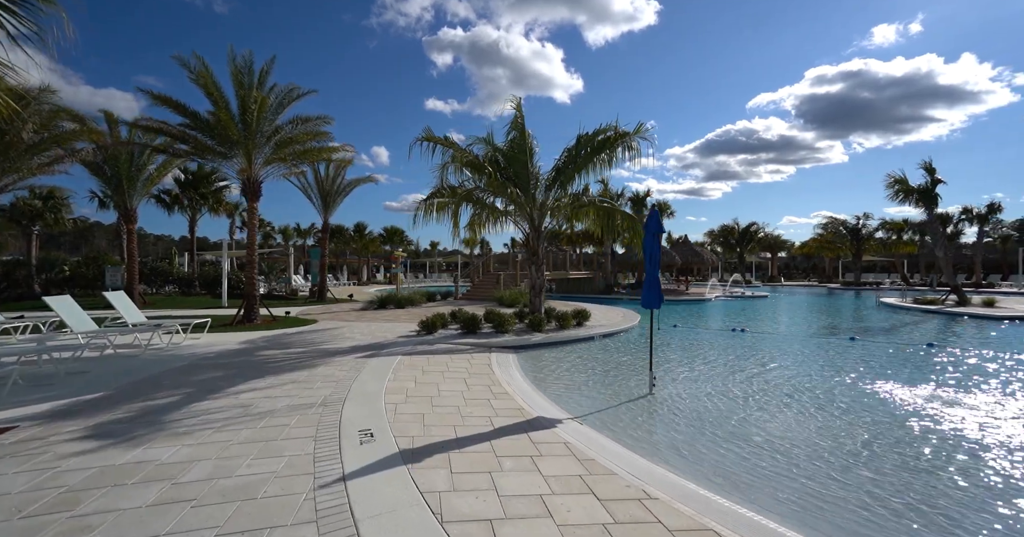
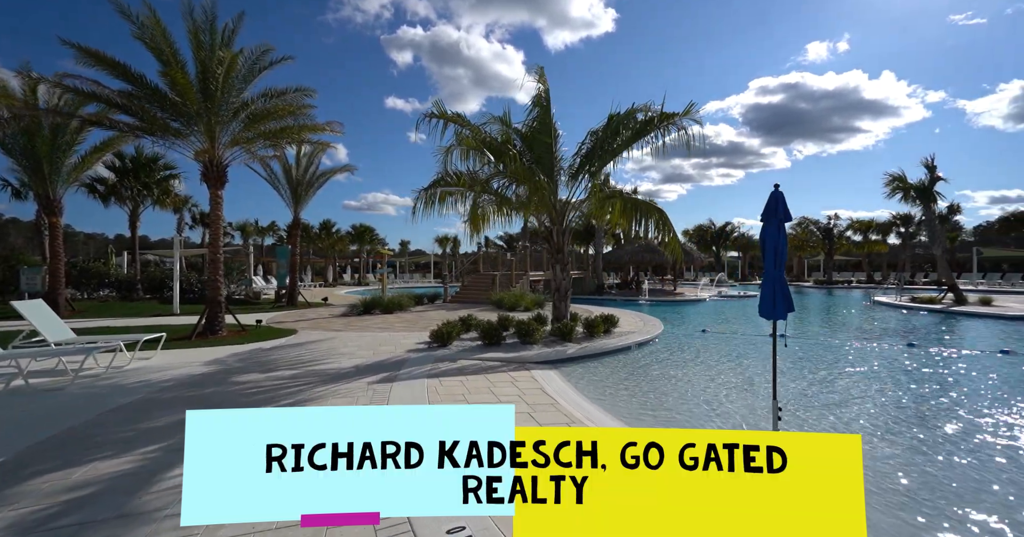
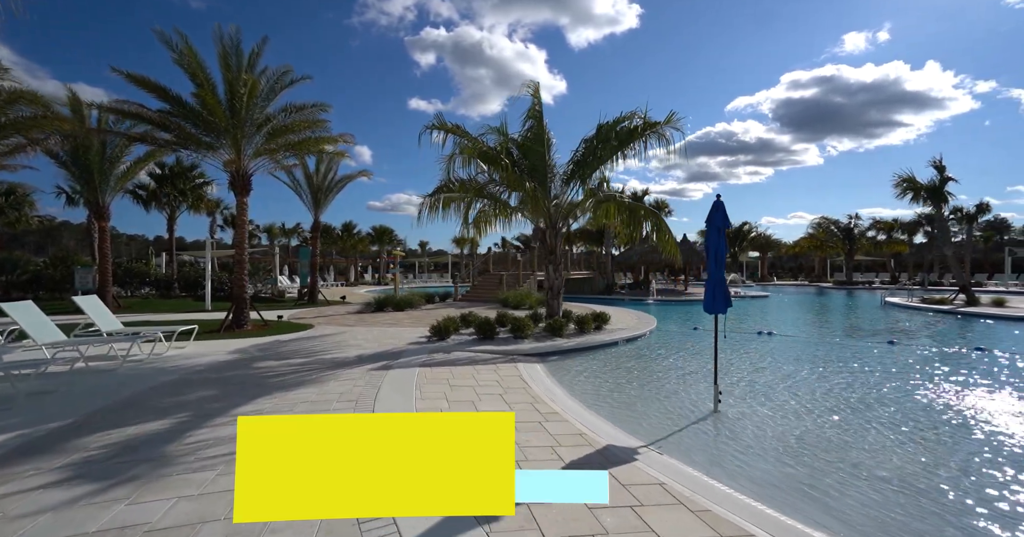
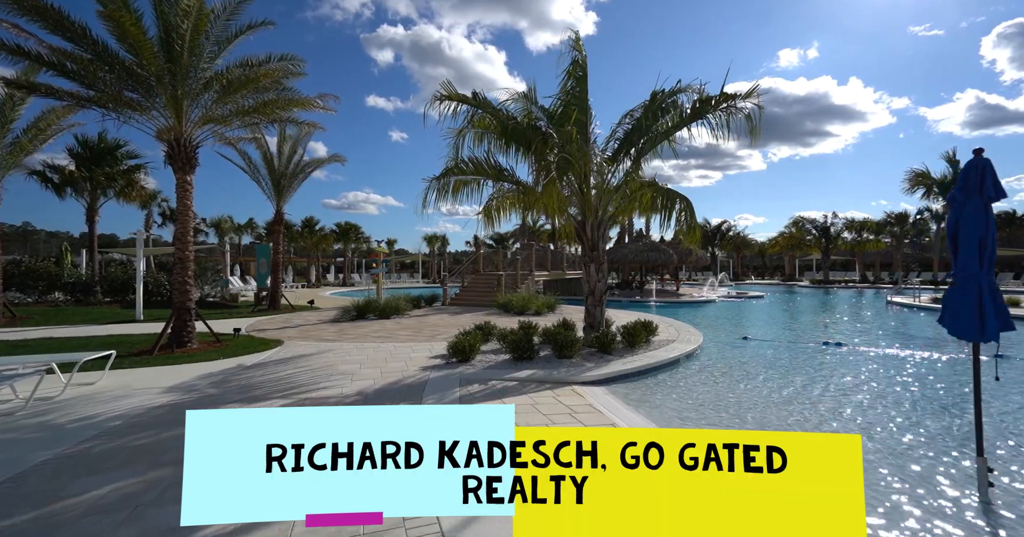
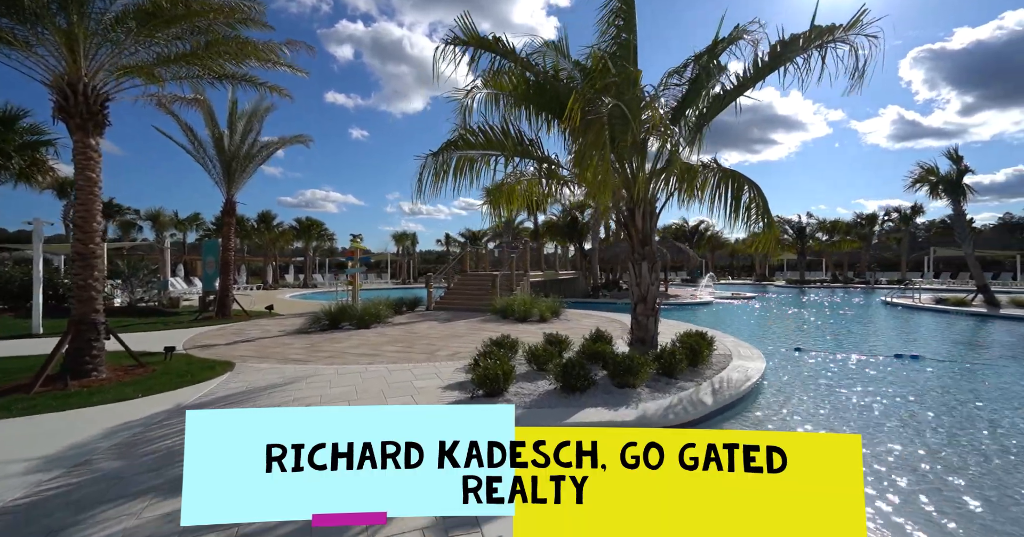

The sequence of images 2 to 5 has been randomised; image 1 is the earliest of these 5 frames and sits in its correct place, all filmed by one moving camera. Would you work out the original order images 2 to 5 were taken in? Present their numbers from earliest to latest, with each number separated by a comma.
3, 2, 4, 5
